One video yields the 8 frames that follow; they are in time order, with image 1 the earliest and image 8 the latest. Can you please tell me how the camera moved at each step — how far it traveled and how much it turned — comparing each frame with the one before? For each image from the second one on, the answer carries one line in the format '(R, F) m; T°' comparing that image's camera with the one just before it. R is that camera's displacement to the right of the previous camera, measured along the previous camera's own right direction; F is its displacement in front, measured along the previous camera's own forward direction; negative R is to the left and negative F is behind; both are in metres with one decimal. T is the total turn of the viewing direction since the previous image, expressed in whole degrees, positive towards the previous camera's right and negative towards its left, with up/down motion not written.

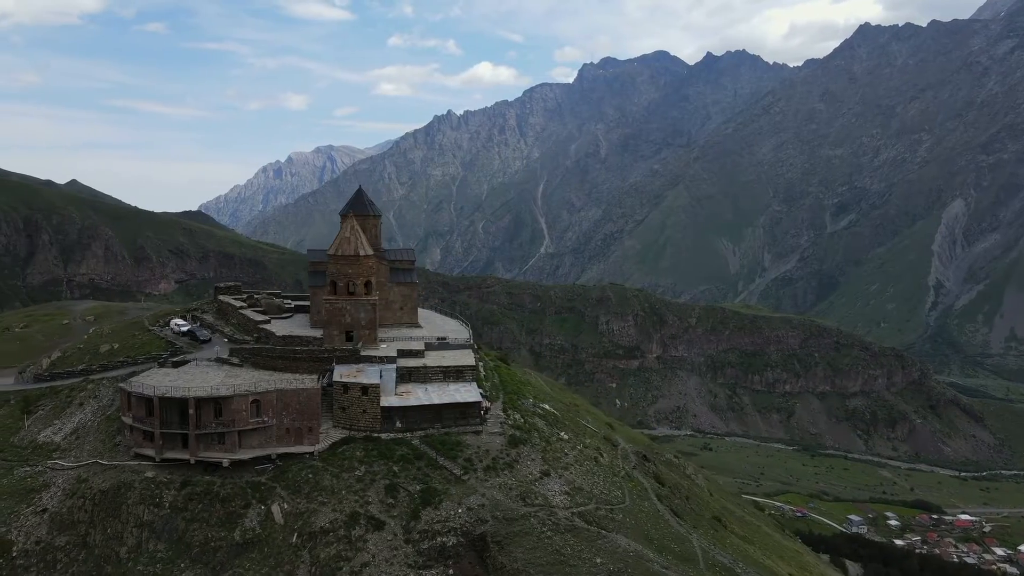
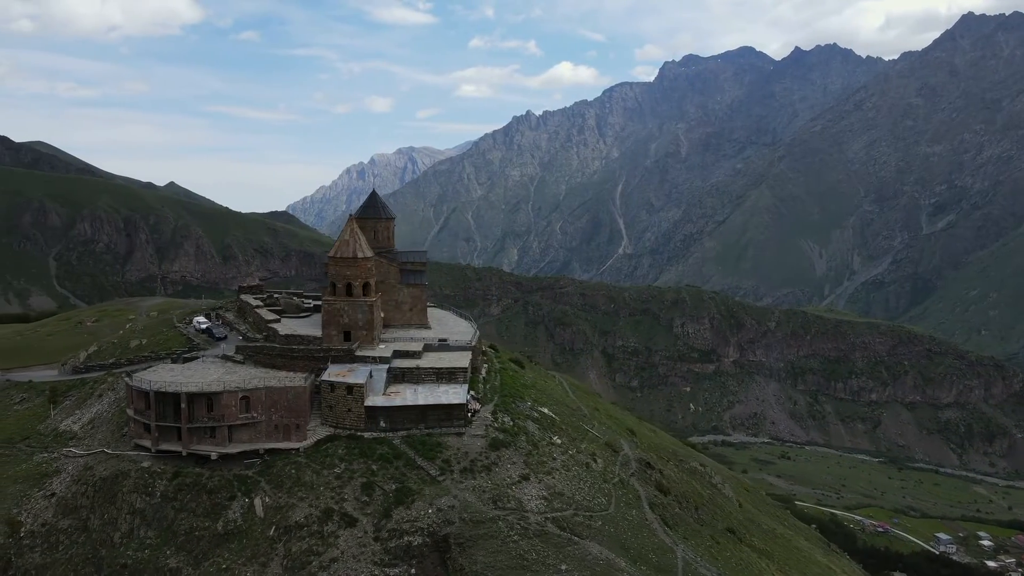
(+3.3, +0.1) m; -6°
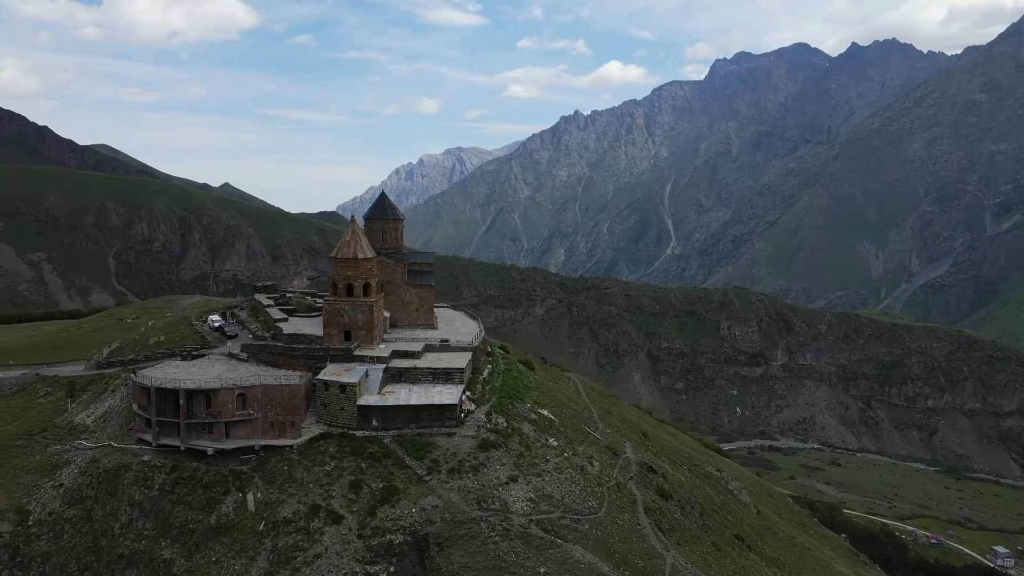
(+2.0, 0.0) m; -3°
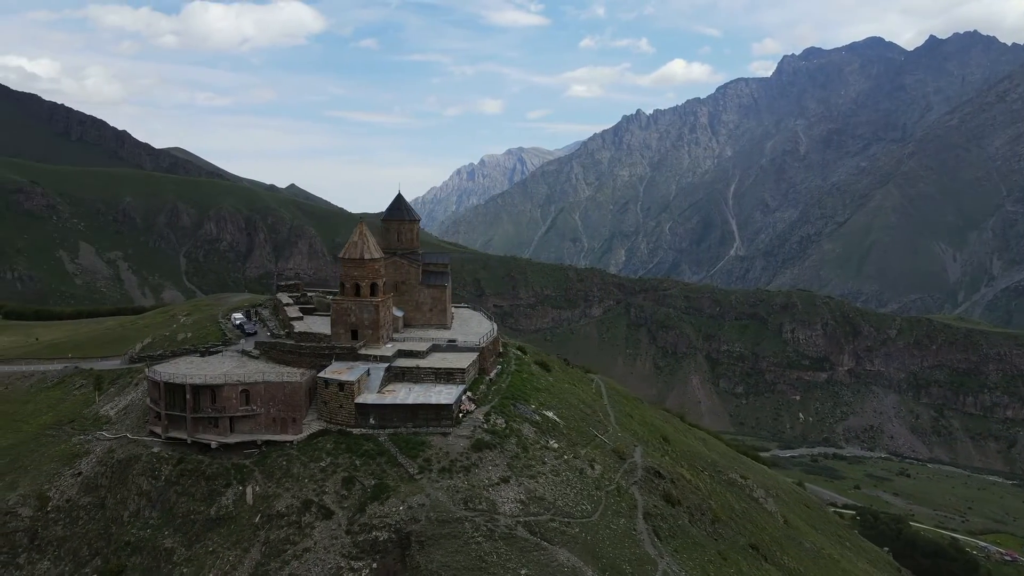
(+2.3, +0.1) m; -4°
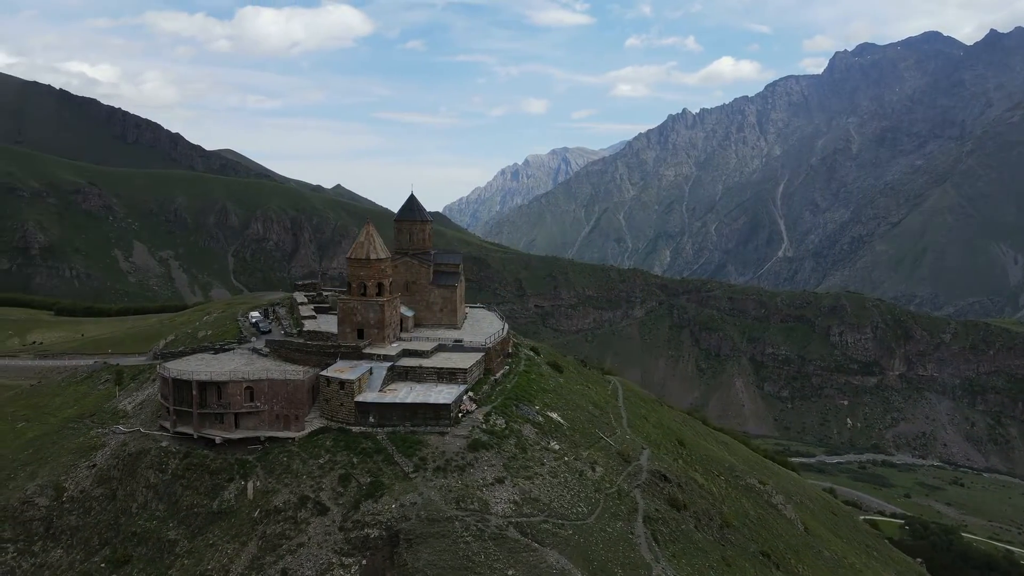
(+1.6, 0.0) m; -3°
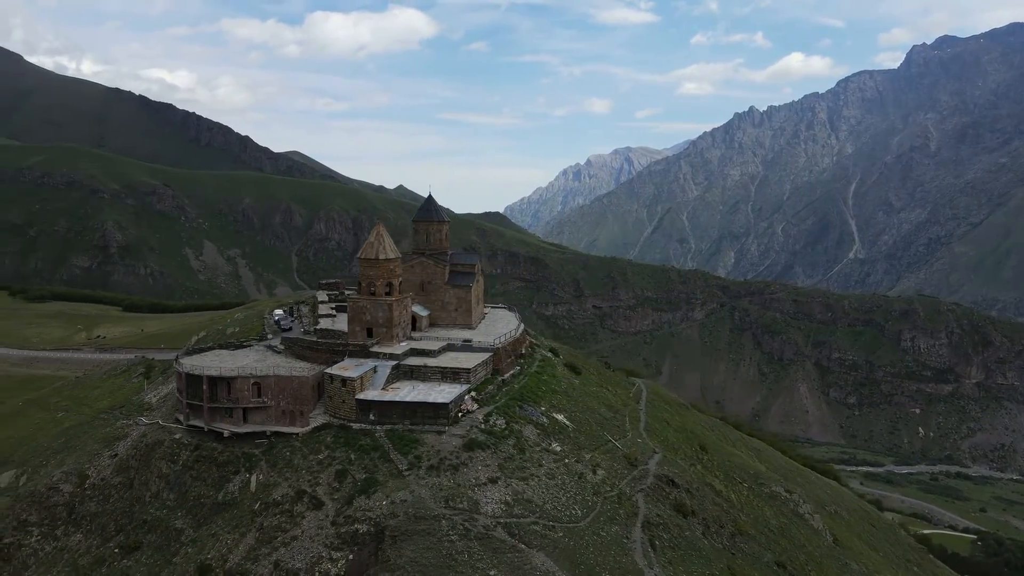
(+2.3, +0.1) m; -5°
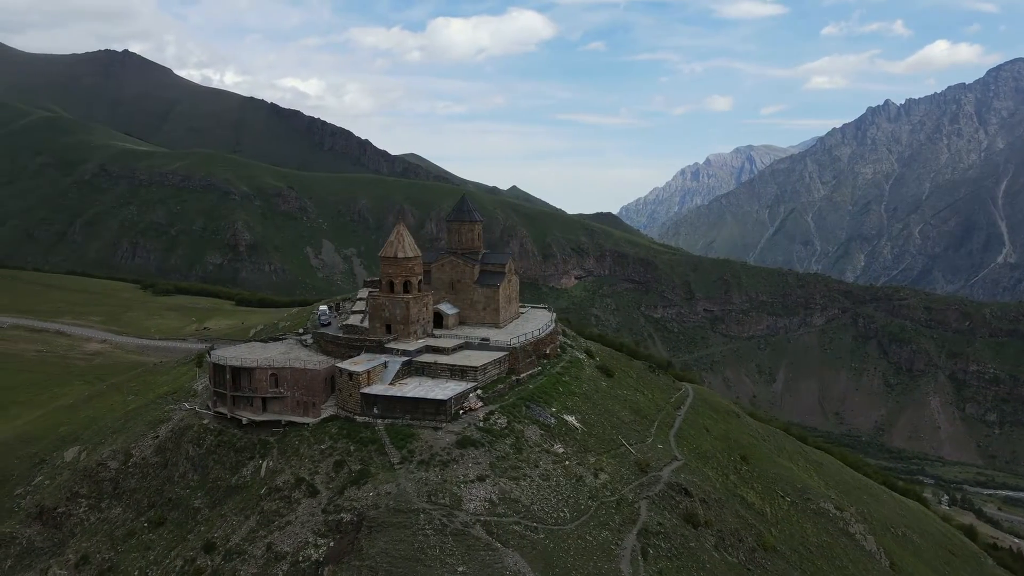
(+4.2, +0.3) m; -8°
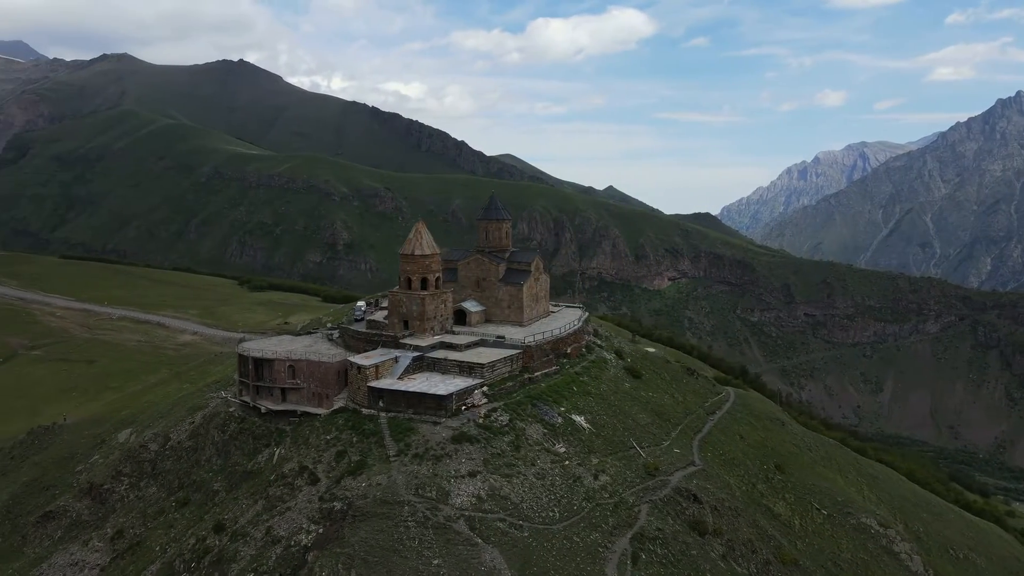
(+3.6, +0.2) m; -7°
